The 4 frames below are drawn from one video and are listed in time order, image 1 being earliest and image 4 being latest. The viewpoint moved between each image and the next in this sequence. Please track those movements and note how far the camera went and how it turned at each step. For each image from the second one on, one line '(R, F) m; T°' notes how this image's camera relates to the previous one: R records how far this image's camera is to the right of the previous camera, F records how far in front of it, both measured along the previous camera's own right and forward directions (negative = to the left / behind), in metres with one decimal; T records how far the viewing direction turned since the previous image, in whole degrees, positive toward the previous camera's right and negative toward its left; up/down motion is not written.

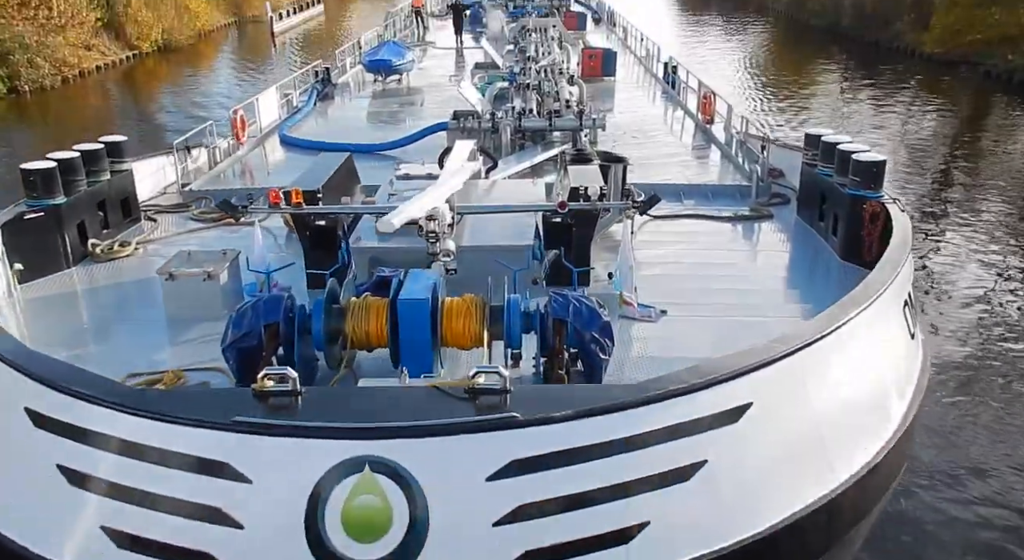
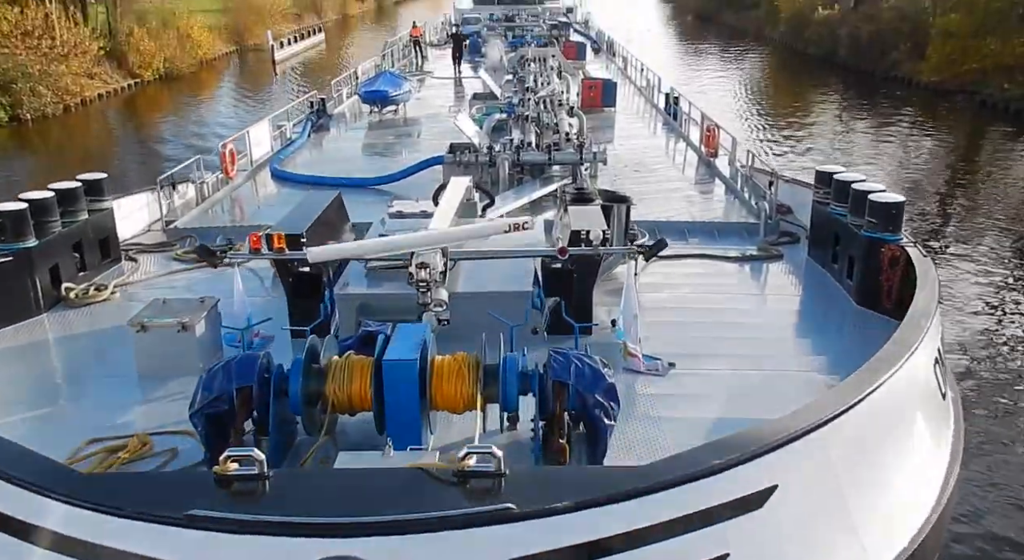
(0.0, +0.4) m; 0°
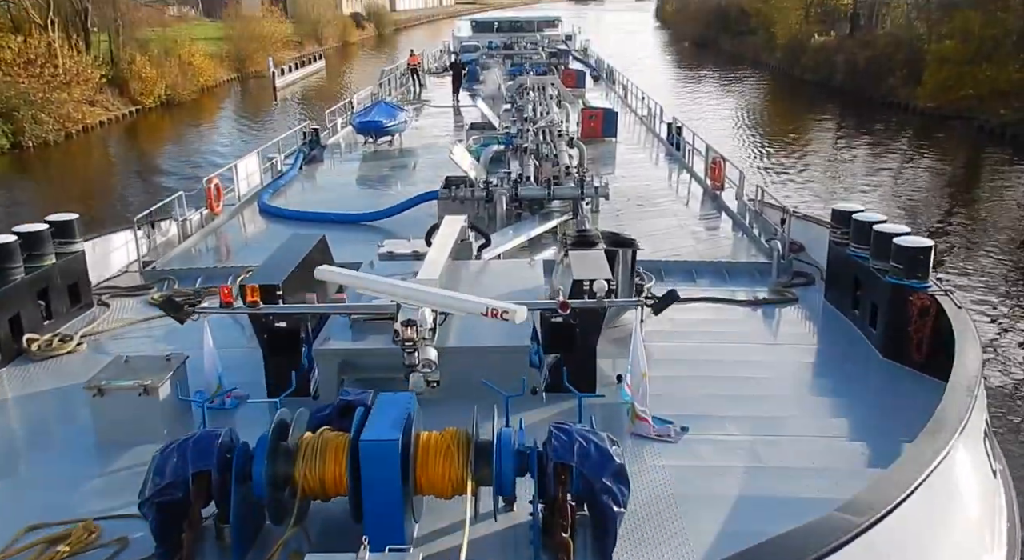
(0.0, +0.4) m; 0°
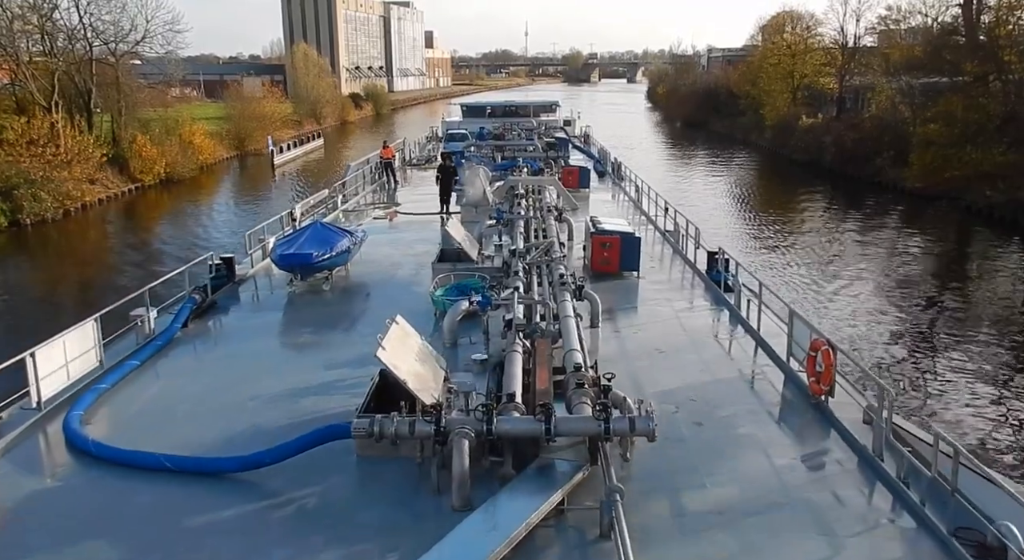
(+0.2, +3.9) m; 0°
